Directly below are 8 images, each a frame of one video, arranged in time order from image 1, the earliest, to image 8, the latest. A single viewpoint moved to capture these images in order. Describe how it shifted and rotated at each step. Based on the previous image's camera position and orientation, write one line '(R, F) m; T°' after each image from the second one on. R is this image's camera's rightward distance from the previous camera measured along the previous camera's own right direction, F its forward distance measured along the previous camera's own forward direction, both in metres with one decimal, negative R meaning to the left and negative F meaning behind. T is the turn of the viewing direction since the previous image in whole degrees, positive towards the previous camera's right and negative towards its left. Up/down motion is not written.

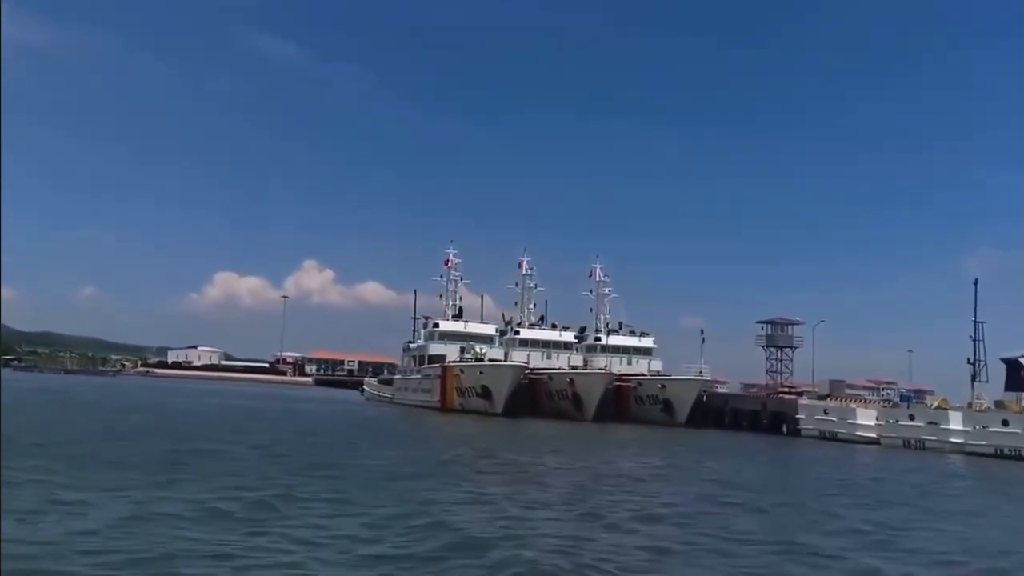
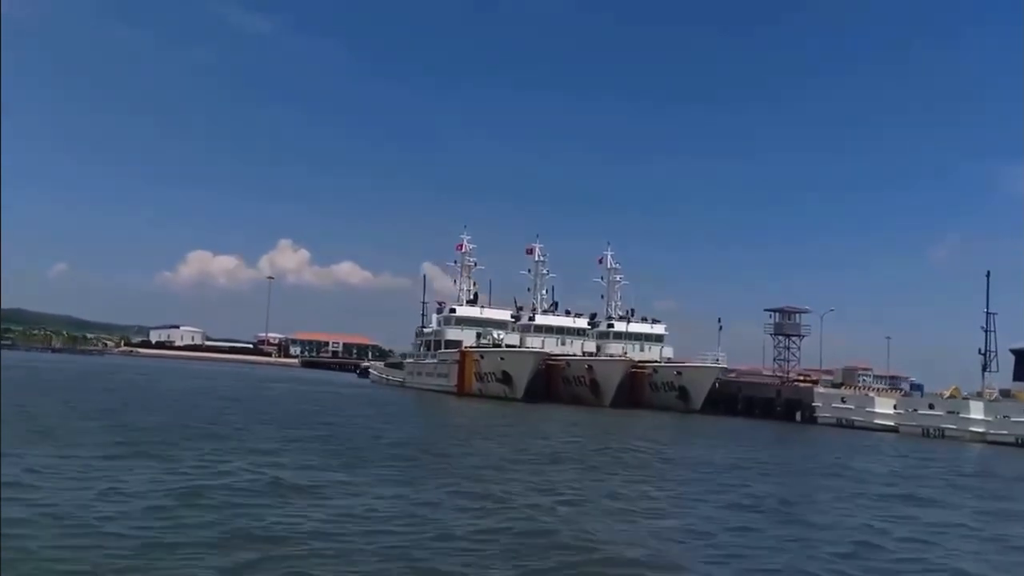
(-0.8, -0.2) m; +1°
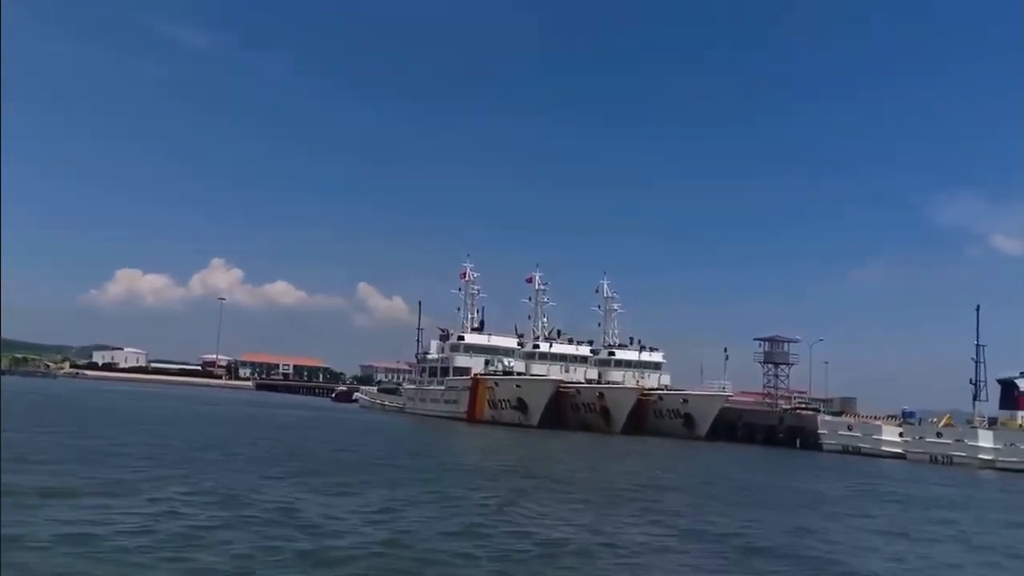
(-1.5, -0.4) m; +3°
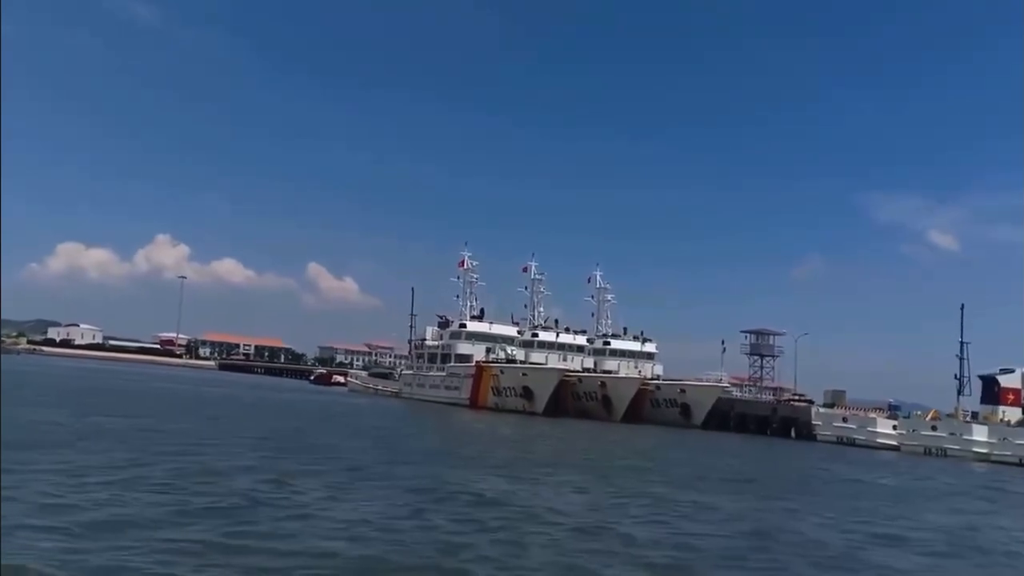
(-1.0, -0.3) m; +3°
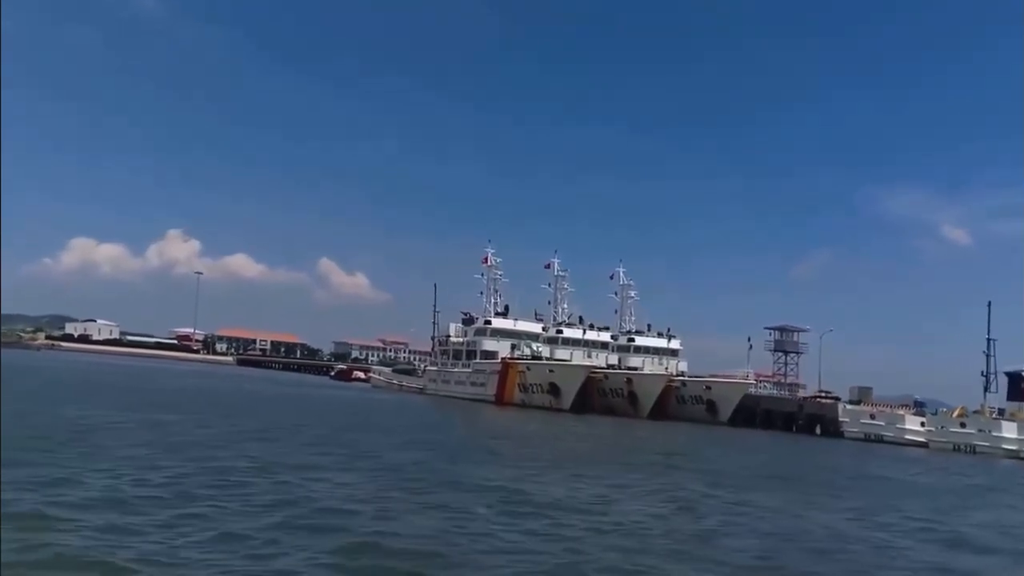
(-0.3, -0.1) m; -1°
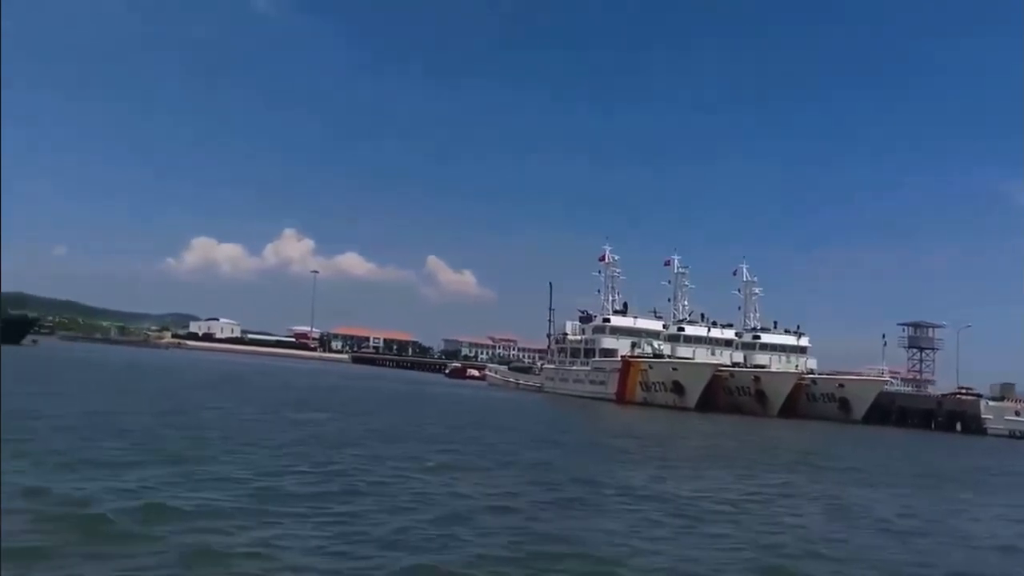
(-0.4, +0.1) m; -7°
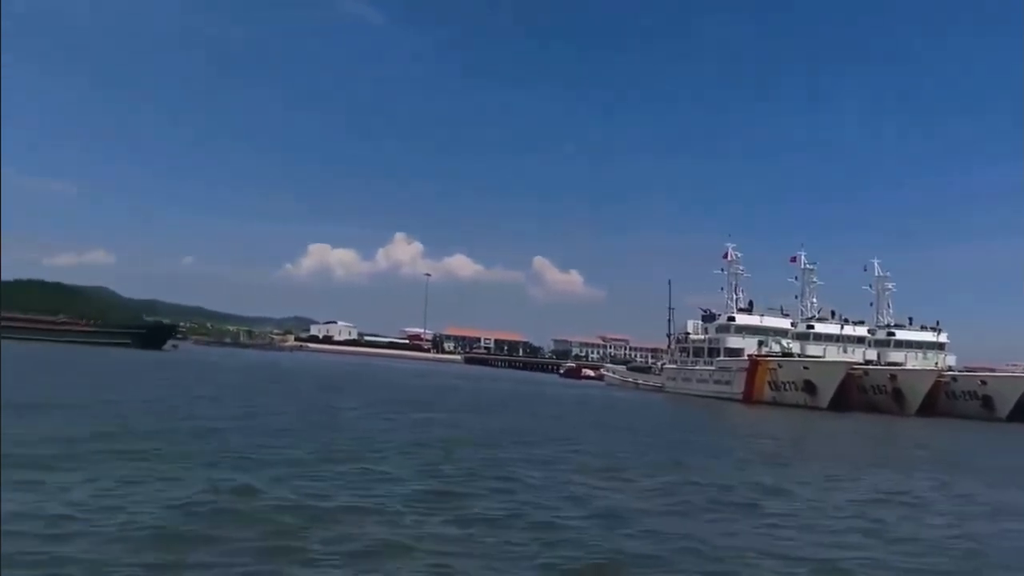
(-0.4, -0.3) m; -7°
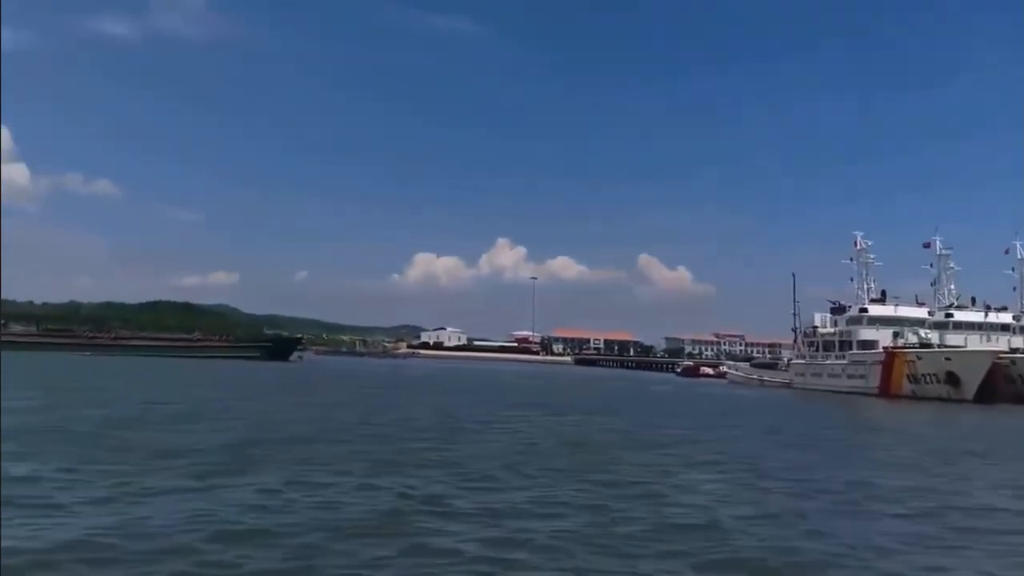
(-0.4, -0.3) m; -7°
